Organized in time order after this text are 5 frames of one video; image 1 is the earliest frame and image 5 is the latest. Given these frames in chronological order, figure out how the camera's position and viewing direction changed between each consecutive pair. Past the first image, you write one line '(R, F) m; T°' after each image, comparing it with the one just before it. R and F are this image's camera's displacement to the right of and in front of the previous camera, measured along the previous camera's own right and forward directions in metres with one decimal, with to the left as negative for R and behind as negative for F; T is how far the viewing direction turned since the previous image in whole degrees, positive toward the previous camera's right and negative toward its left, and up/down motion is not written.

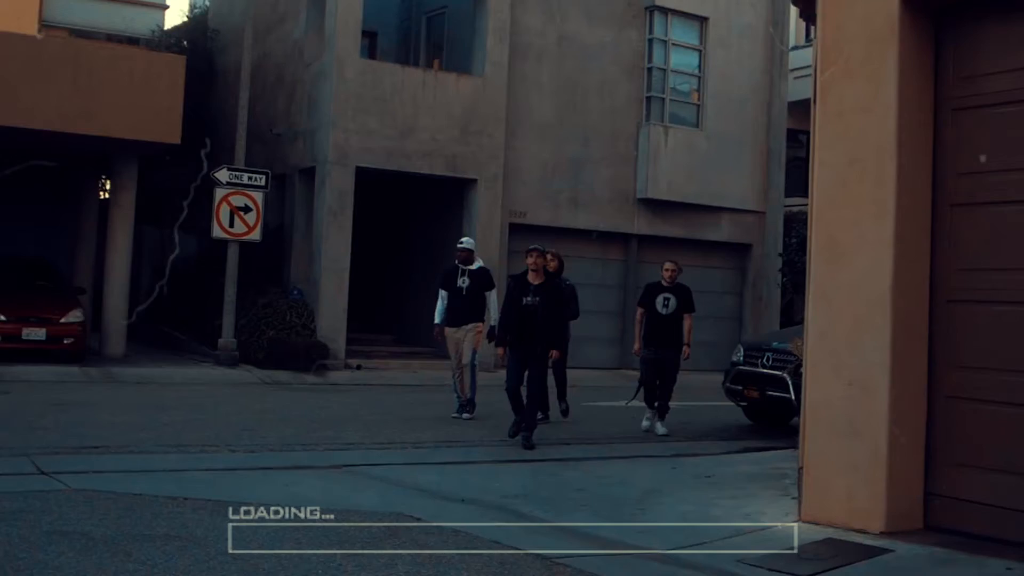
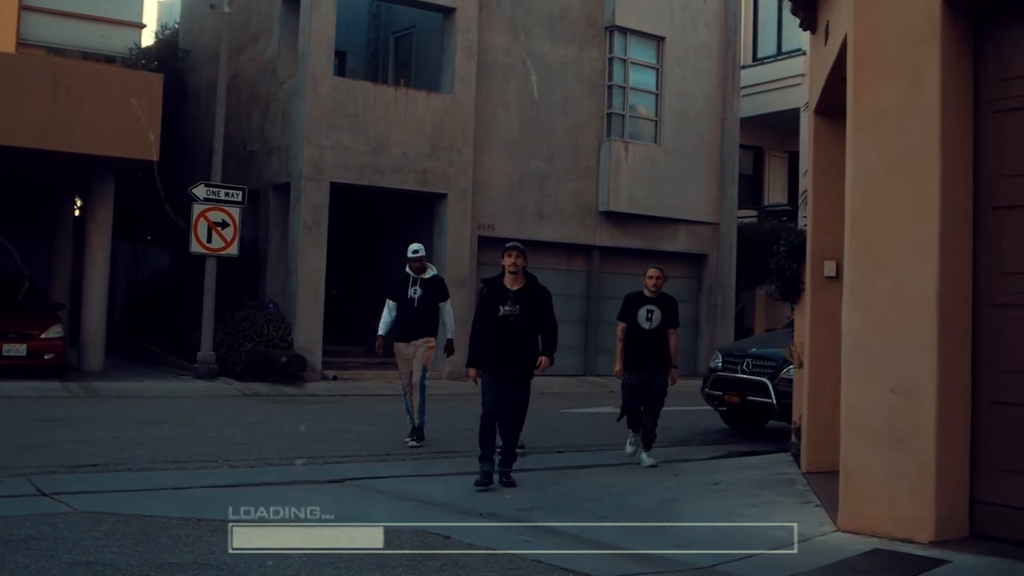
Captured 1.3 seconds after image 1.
(-0.6, -0.6) m; +4°
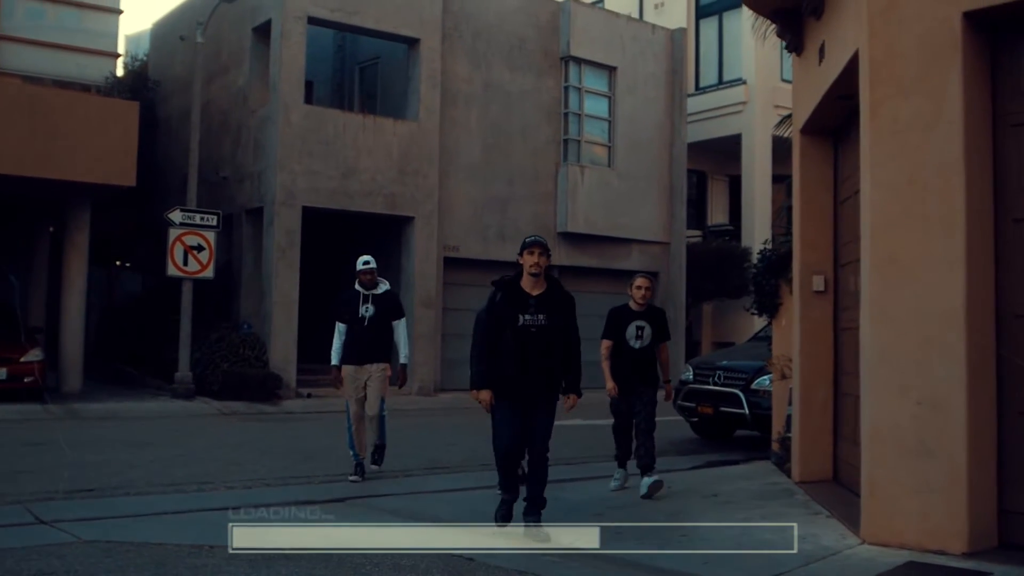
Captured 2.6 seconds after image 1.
(-0.8, -0.7) m; +5°
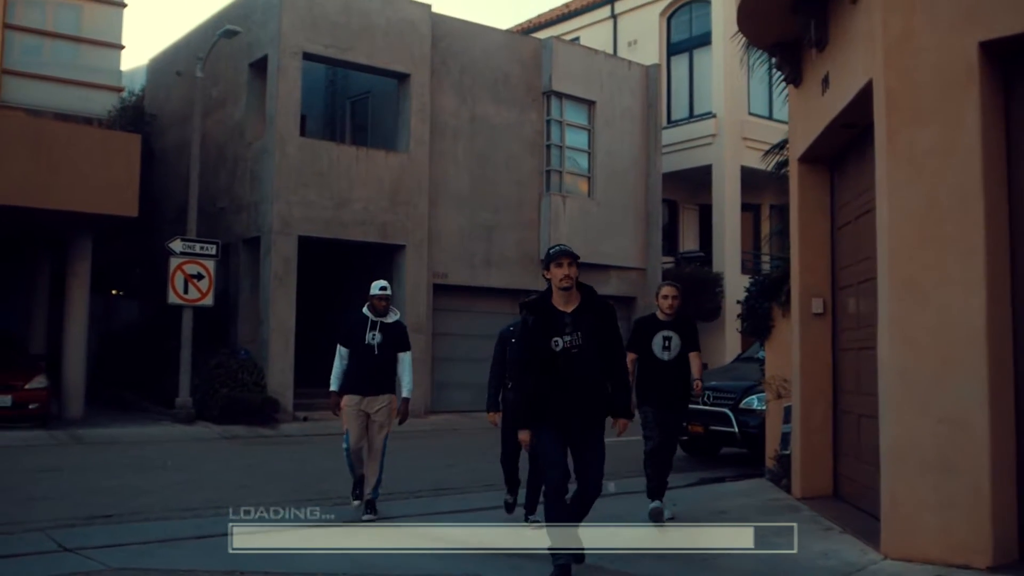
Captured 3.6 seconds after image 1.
(-0.7, -0.7) m; +3°
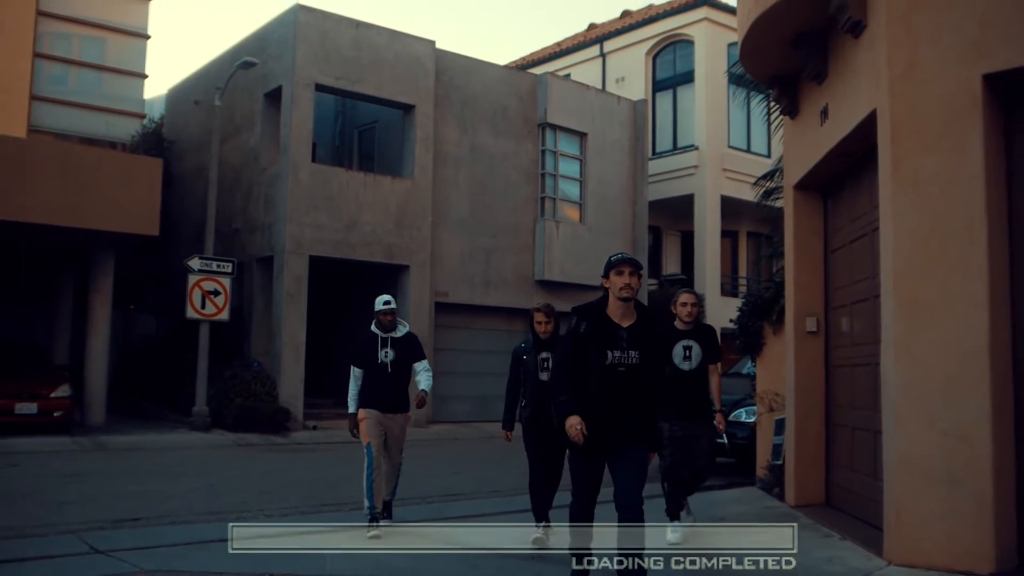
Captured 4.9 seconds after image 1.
(-0.7, -1.0) m; +2°
